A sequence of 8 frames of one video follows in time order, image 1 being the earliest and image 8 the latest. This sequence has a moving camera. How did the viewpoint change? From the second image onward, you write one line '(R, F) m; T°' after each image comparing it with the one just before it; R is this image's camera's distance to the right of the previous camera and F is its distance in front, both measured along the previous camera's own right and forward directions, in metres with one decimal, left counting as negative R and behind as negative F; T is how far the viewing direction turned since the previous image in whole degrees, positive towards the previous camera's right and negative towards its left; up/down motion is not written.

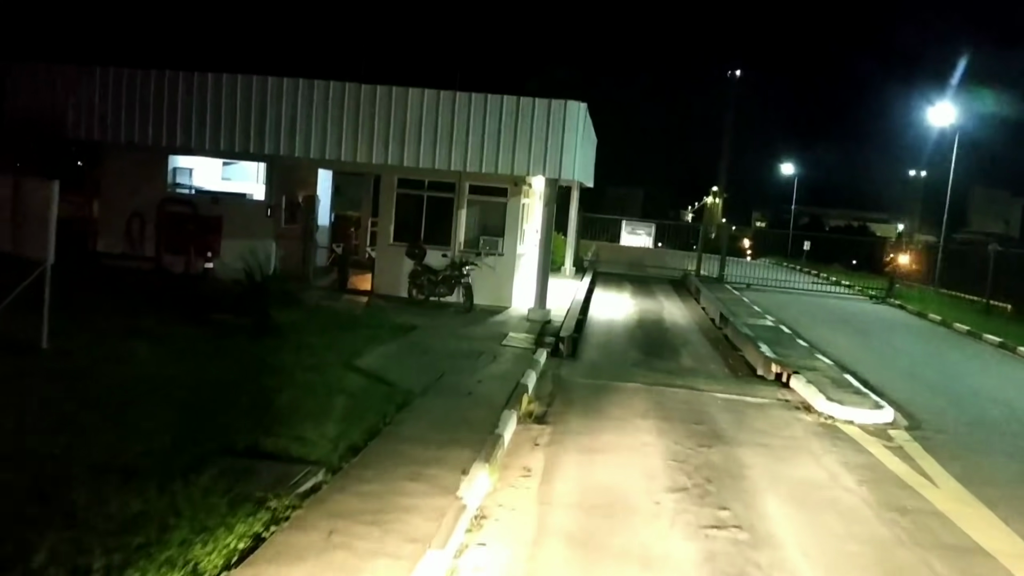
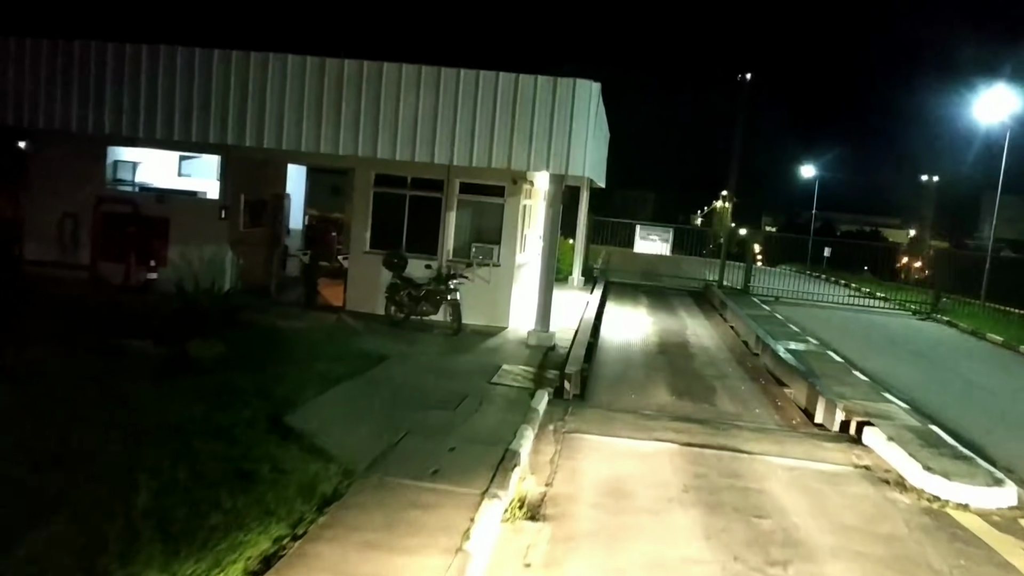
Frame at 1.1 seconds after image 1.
(+0.1, +2.7) m; 0°
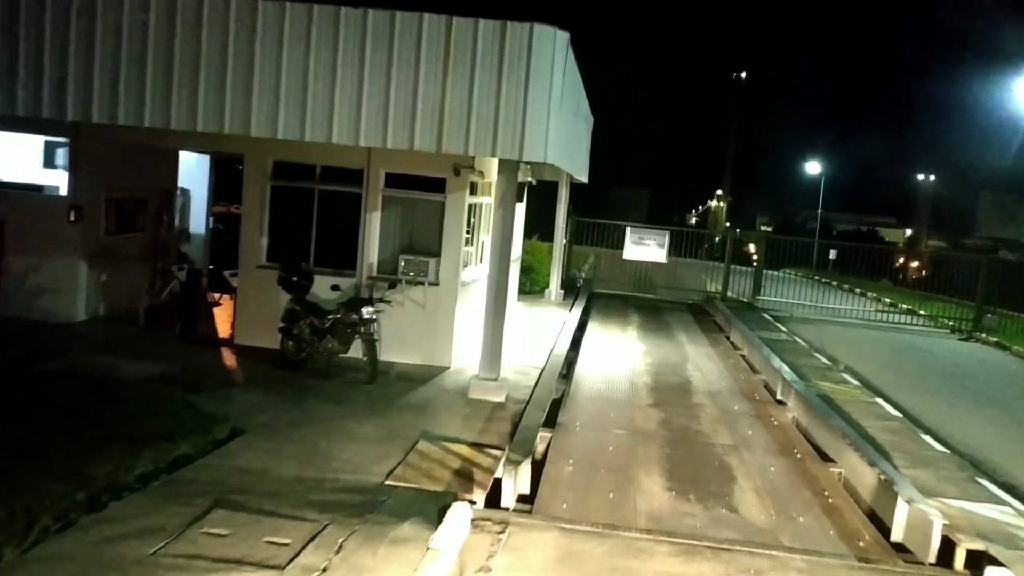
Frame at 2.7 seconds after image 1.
(+0.5, +3.7) m; 0°
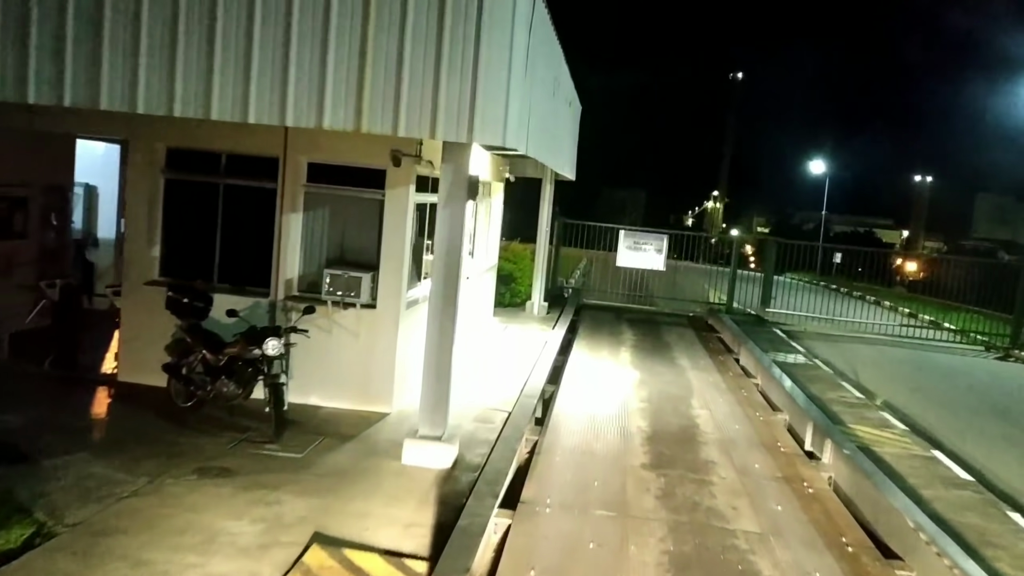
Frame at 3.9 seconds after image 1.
(+0.3, +2.4) m; 0°
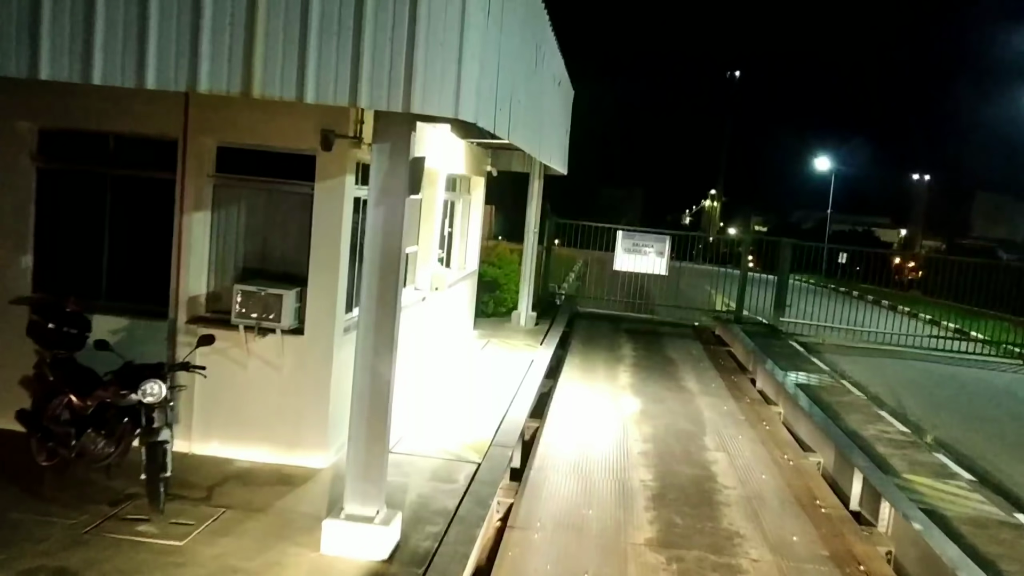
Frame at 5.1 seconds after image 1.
(+0.2, +1.9) m; 0°
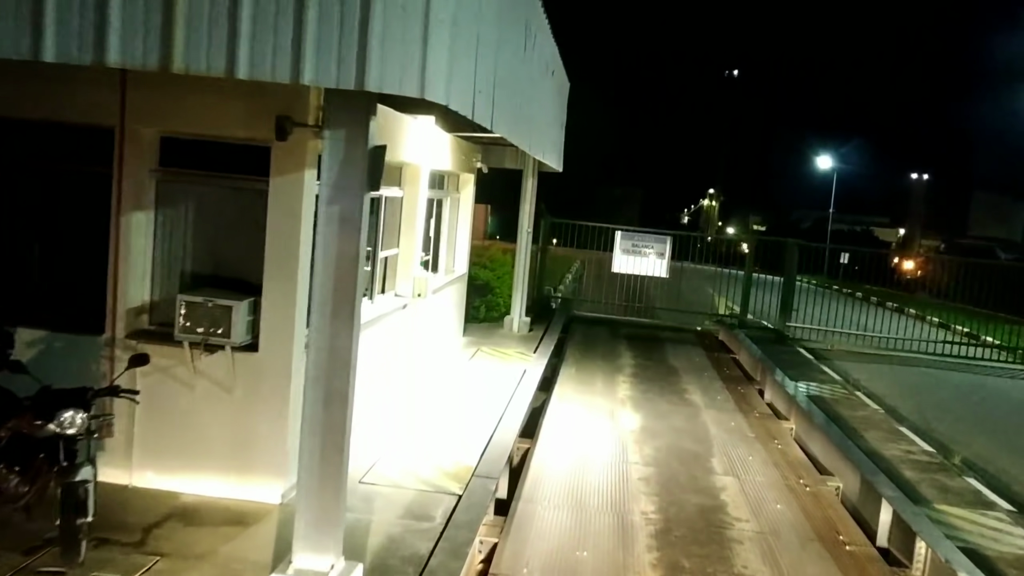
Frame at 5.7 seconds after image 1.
(+0.1, +0.8) m; 0°
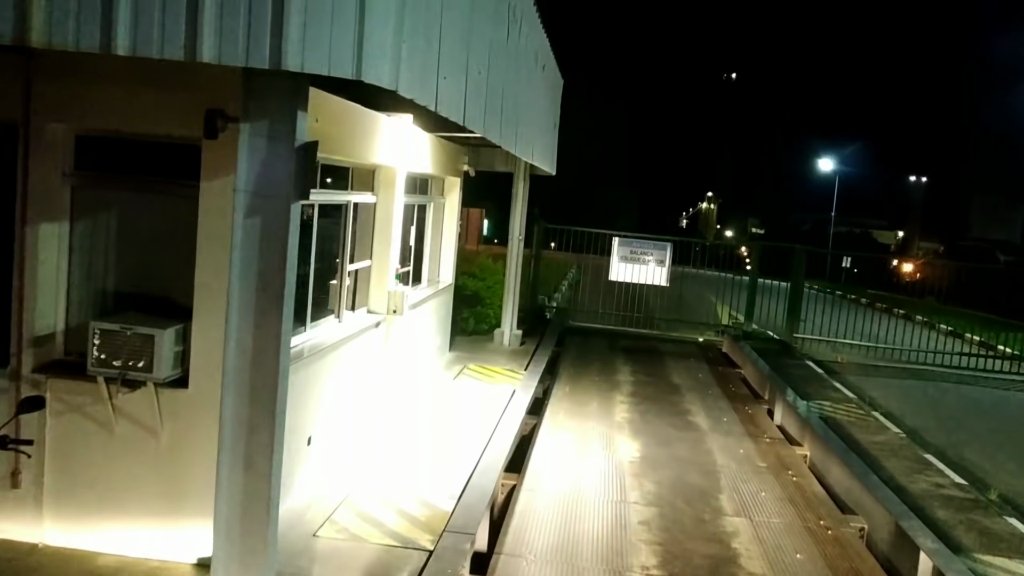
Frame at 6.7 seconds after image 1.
(+0.1, +0.9) m; 0°
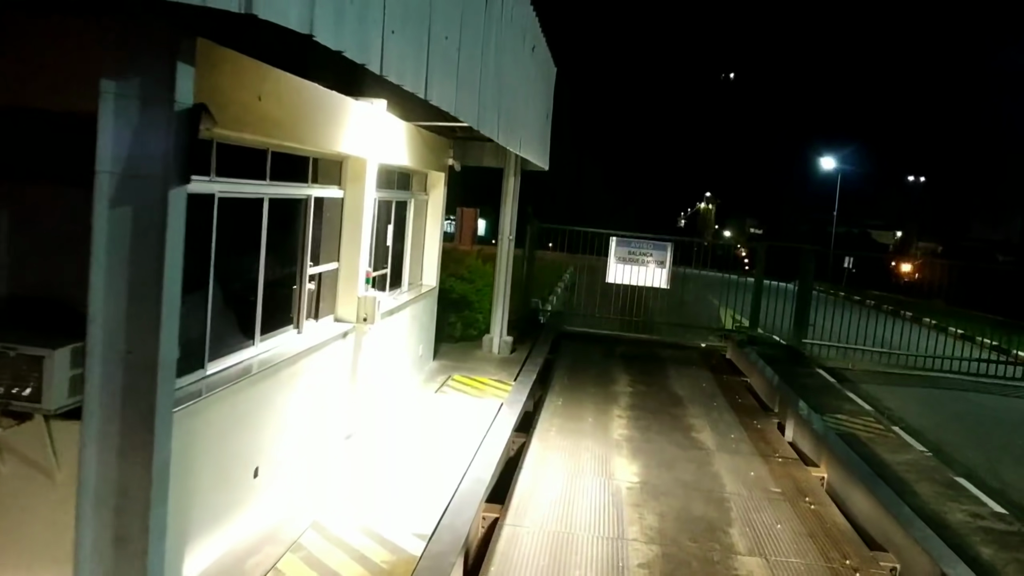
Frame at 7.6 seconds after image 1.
(+0.1, +0.9) m; 0°
